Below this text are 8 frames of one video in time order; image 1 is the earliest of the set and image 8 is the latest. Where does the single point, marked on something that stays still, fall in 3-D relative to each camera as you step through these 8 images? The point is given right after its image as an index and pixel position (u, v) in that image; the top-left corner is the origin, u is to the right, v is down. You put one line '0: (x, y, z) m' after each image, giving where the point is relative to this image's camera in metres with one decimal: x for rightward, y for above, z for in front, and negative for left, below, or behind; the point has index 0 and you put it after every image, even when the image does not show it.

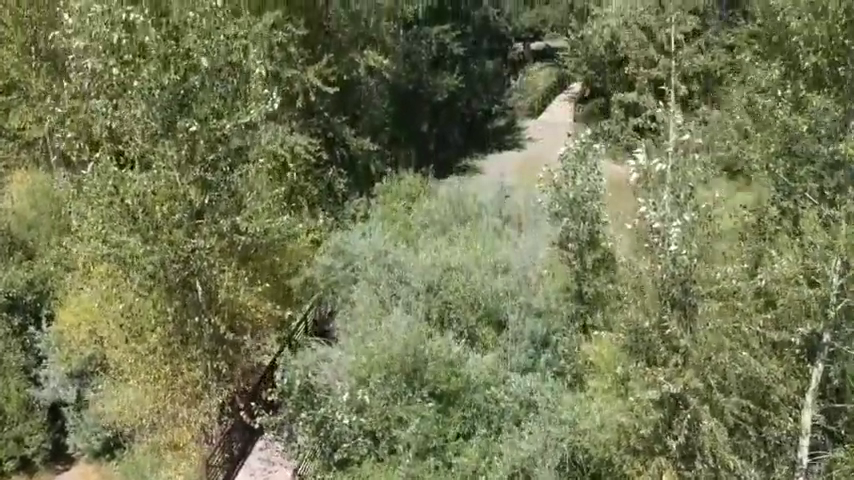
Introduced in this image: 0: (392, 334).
0: (-0.5, -1.9, +12.3) m
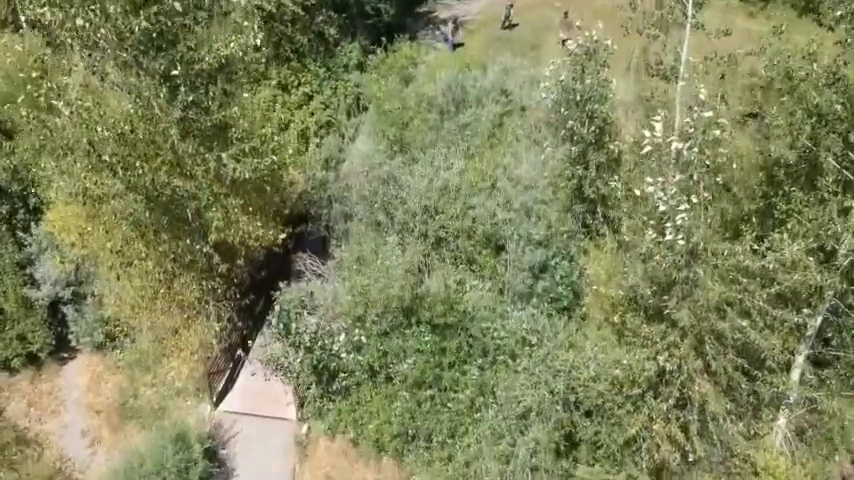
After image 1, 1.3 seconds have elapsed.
0: (-0.6, -0.8, +12.2) m
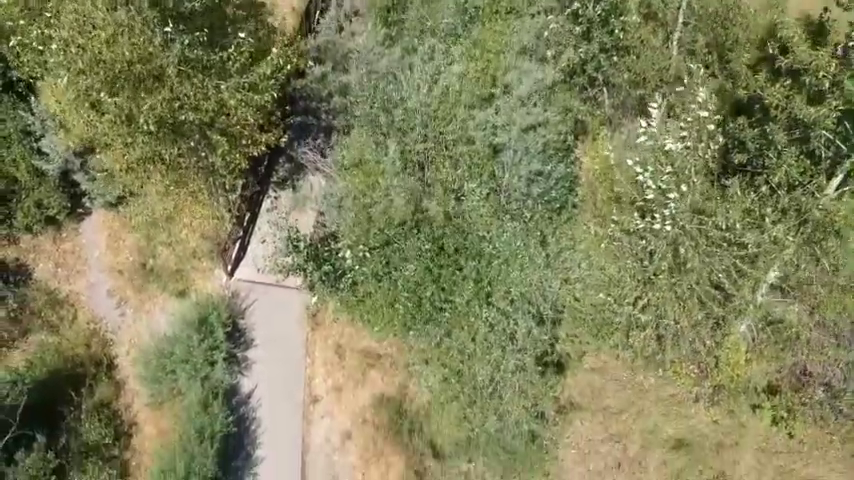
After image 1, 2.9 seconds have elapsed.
0: (-0.6, +0.6, +12.7) m
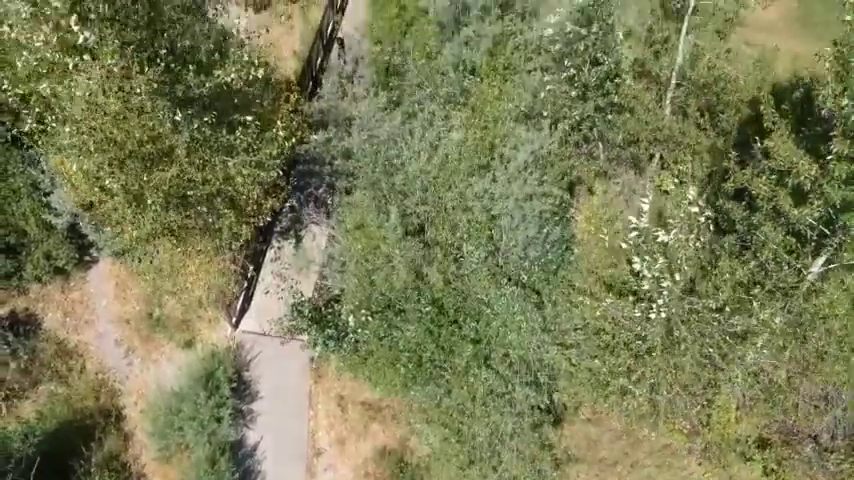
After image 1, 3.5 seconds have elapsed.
0: (-0.6, -0.4, +13.1) m
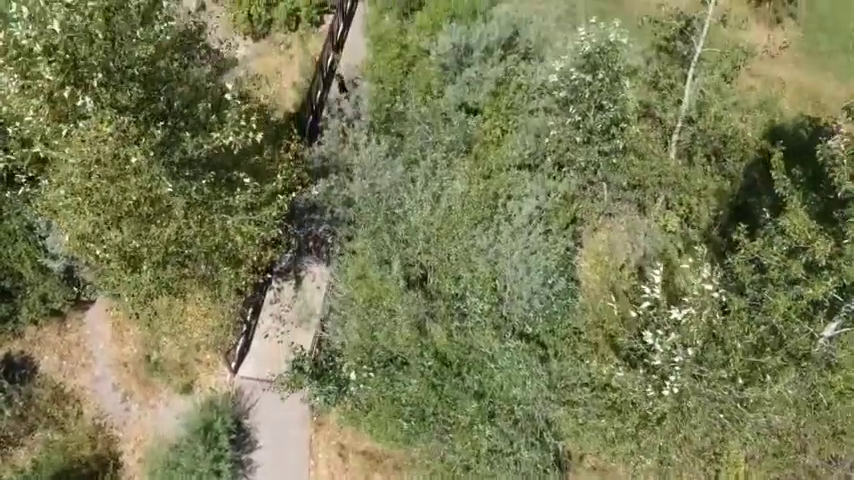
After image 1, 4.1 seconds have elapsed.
0: (-0.5, -1.2, +12.9) m
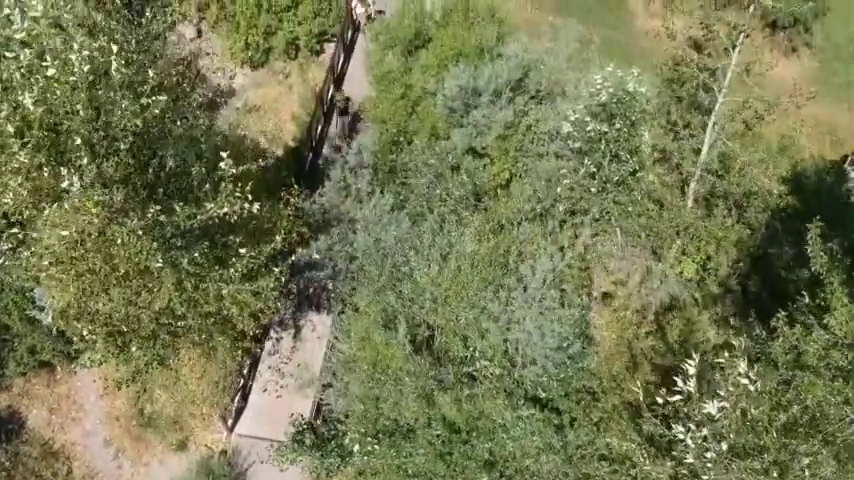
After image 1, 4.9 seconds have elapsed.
0: (-0.4, -2.1, +12.2) m
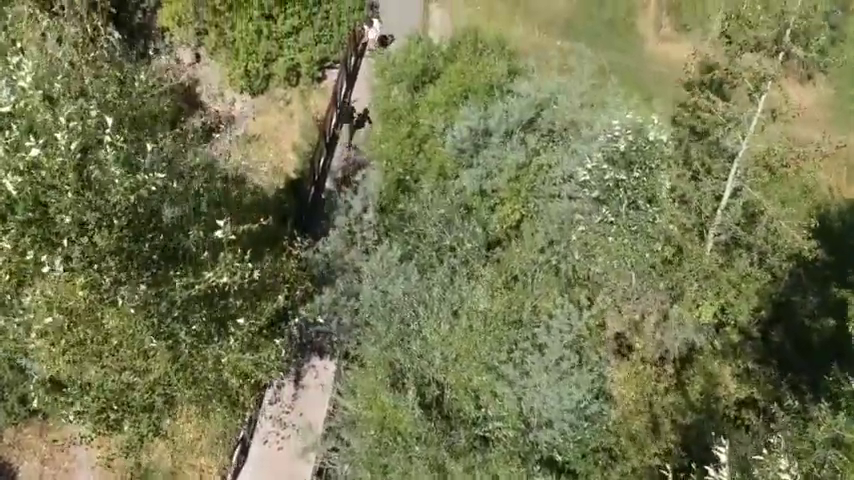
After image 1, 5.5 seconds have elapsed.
0: (-0.3, -2.9, +11.6) m
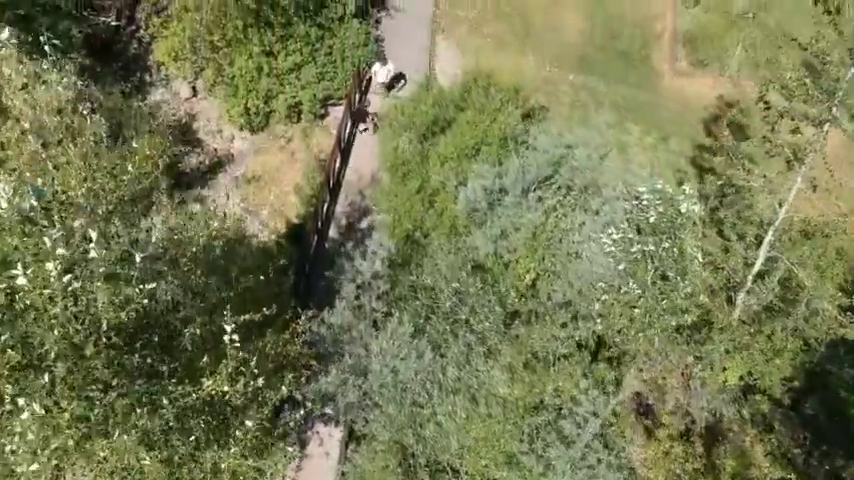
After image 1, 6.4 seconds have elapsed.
0: (-0.1, -4.0, +10.8) m
